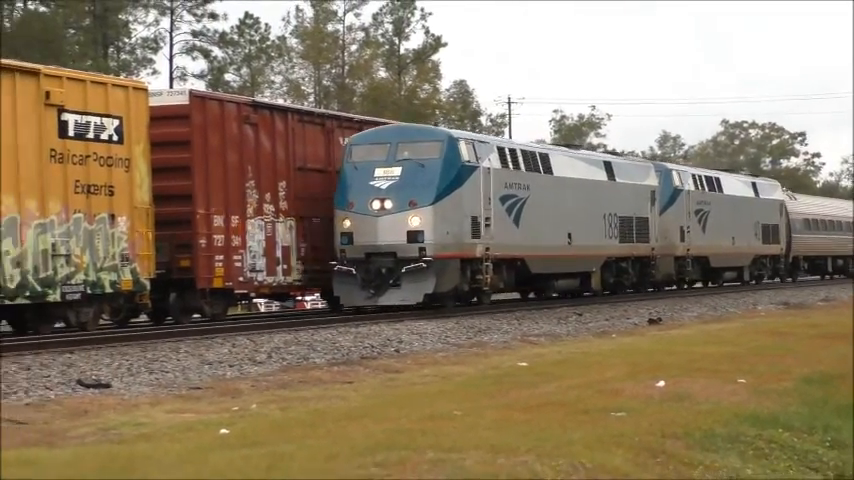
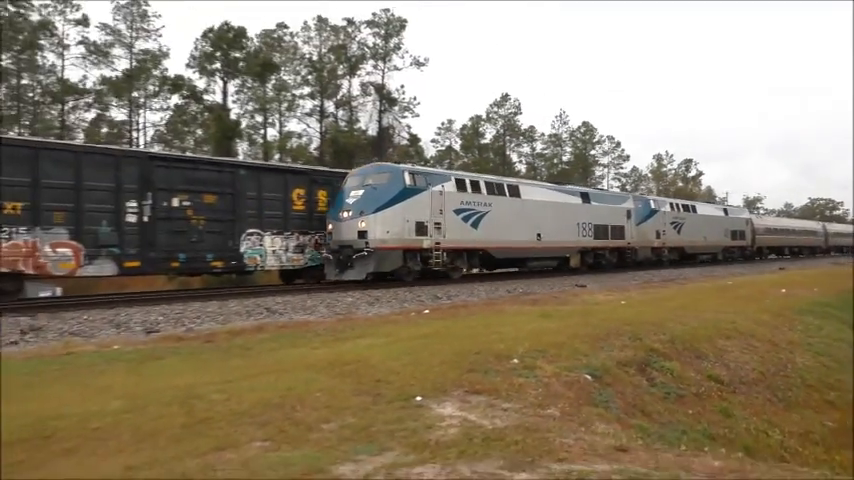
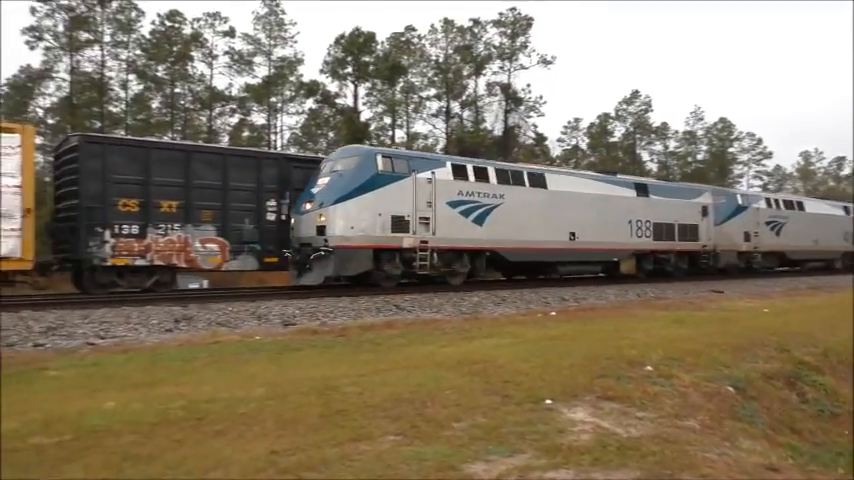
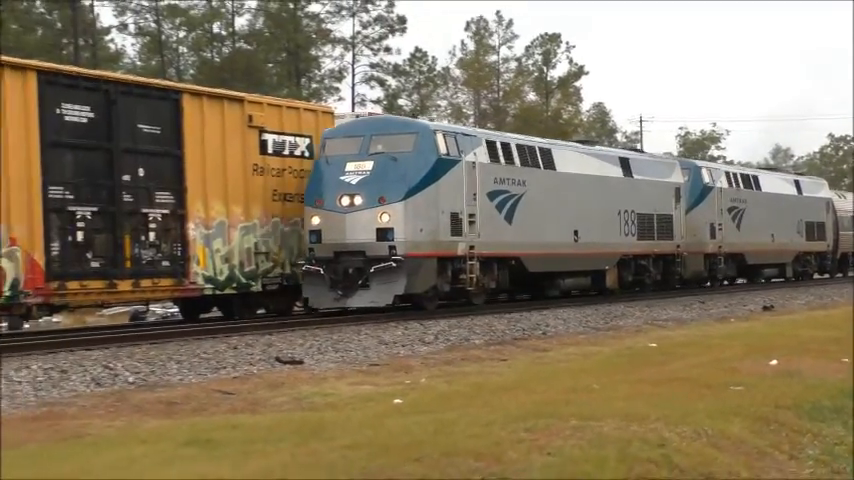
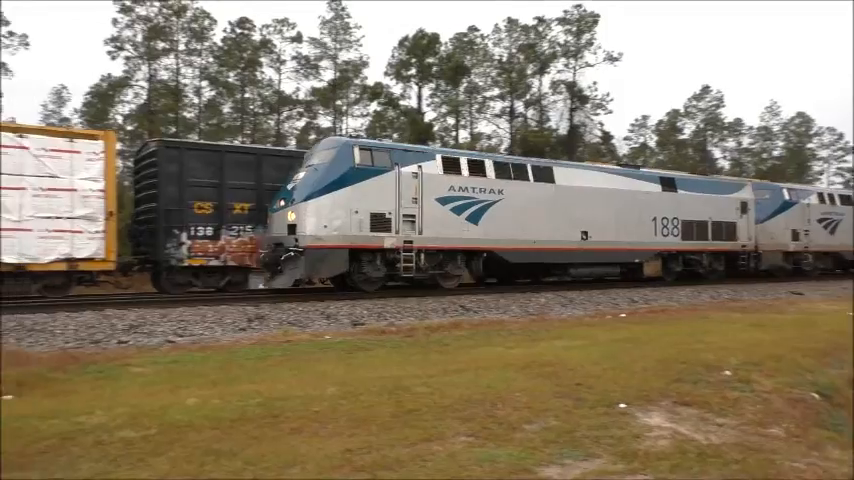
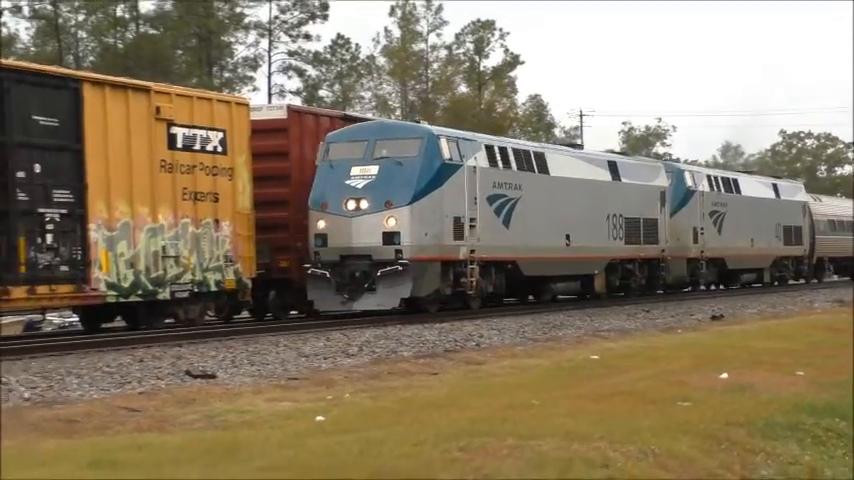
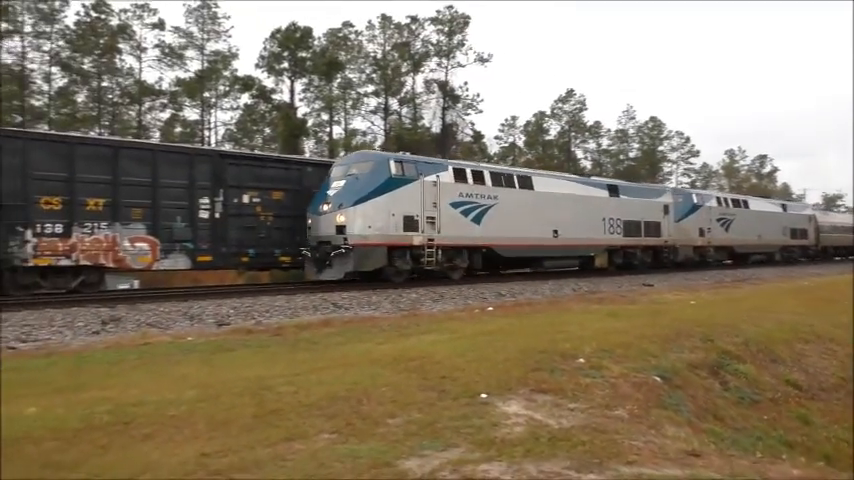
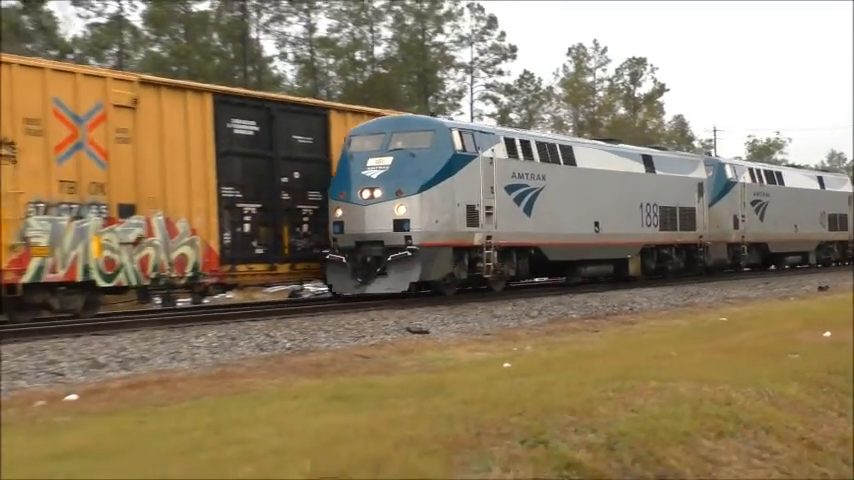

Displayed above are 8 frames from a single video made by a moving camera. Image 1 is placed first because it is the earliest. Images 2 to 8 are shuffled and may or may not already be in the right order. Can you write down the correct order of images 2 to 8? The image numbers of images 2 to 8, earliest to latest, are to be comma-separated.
6, 4, 8, 2, 7, 3, 5
